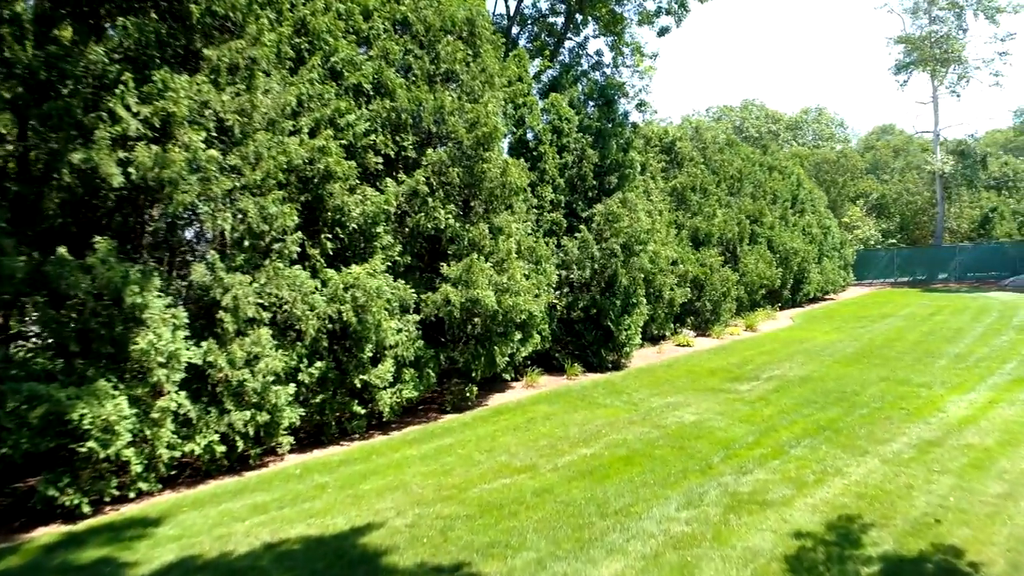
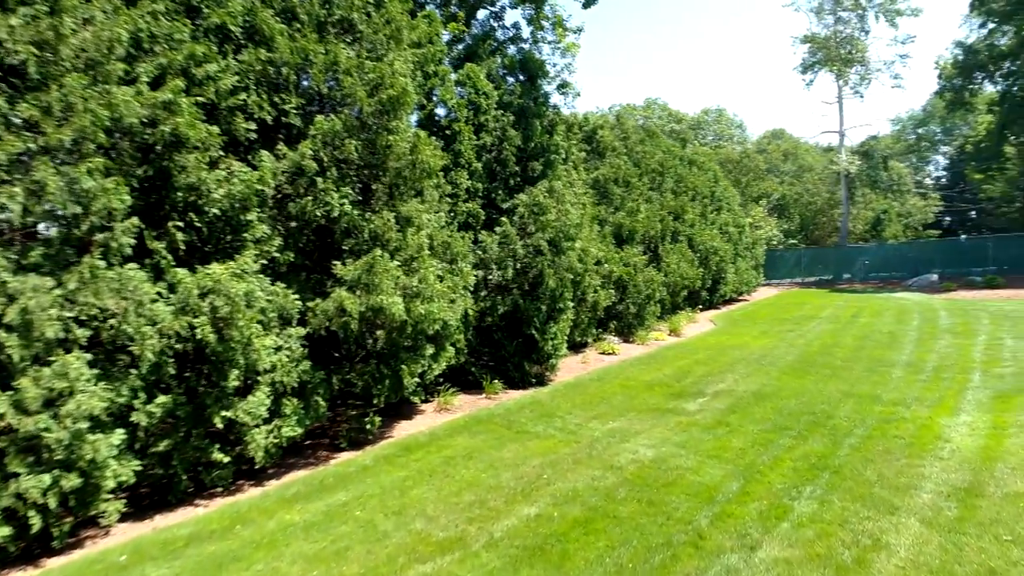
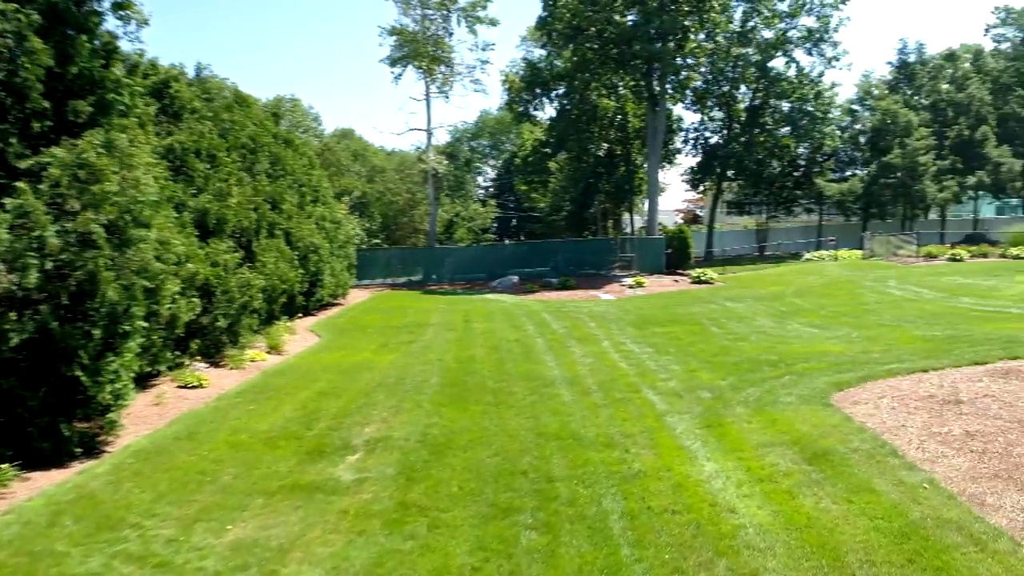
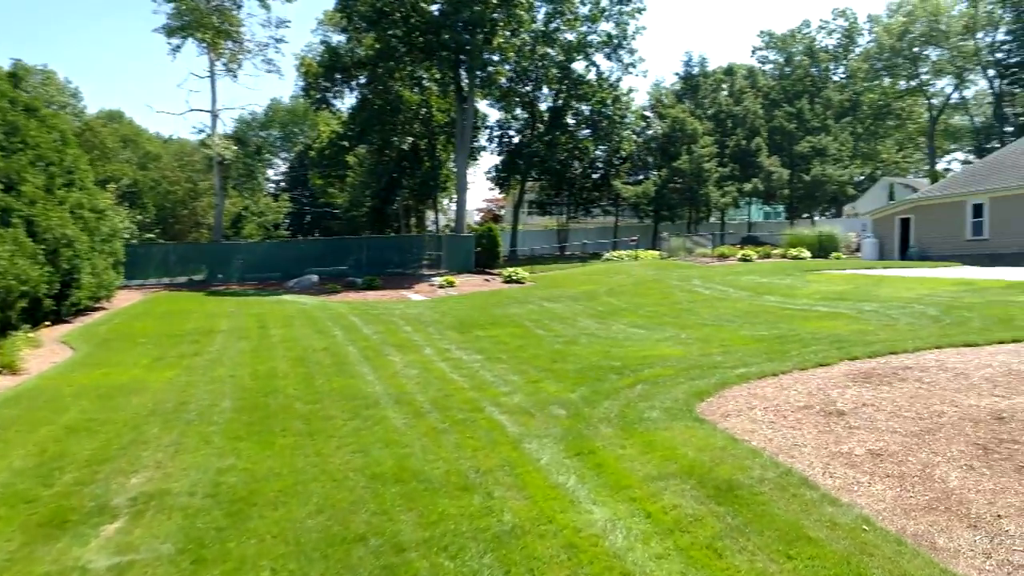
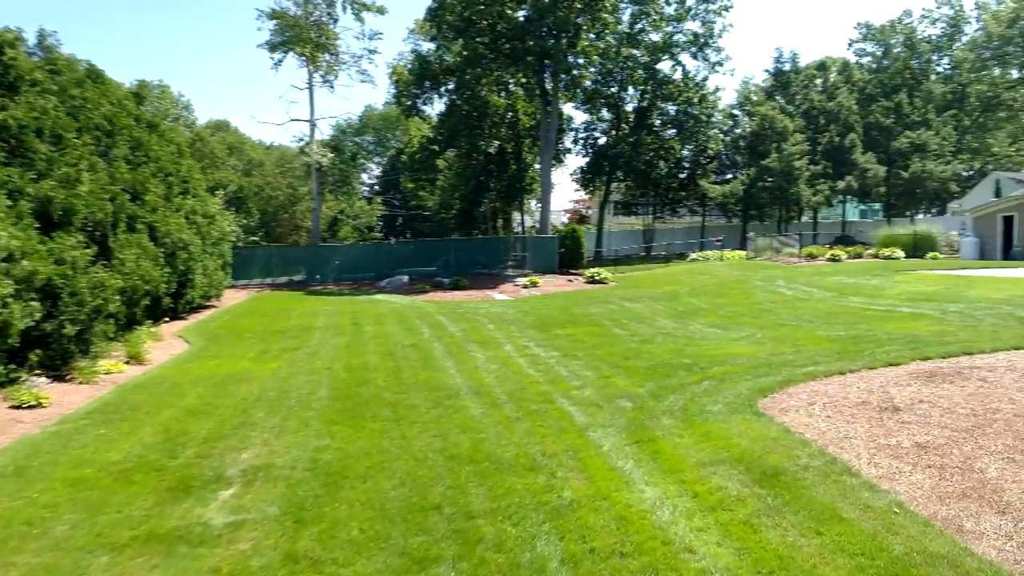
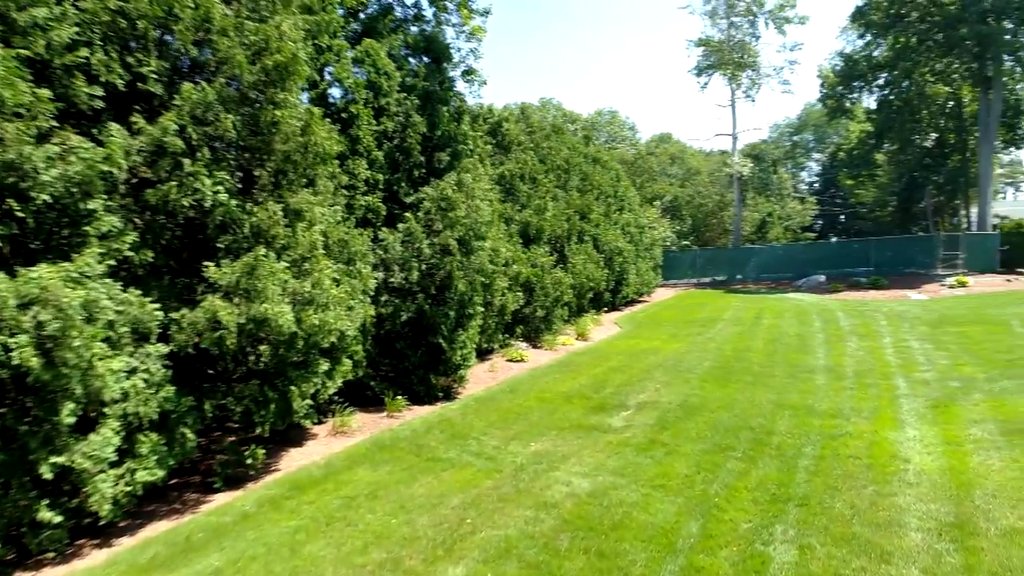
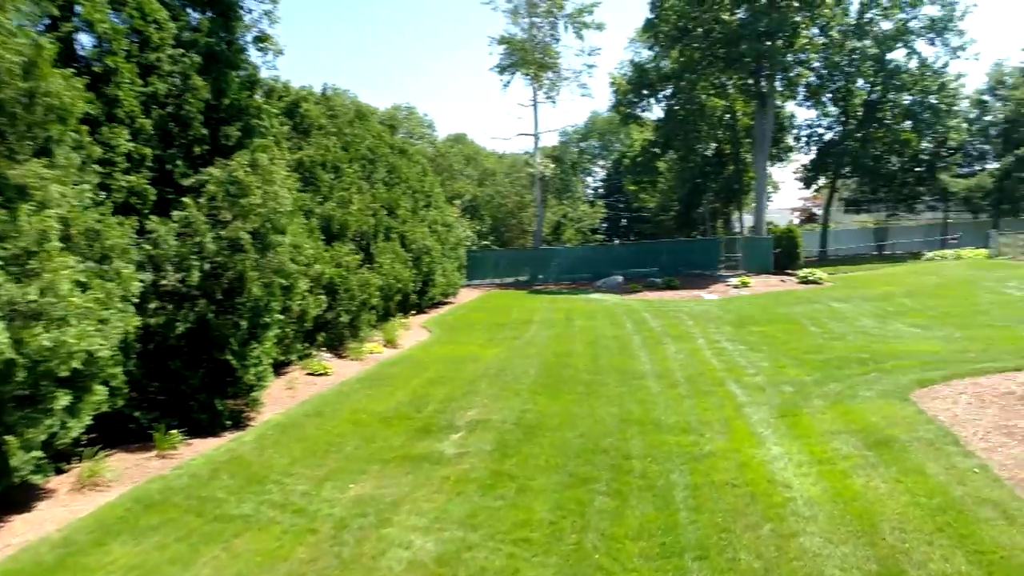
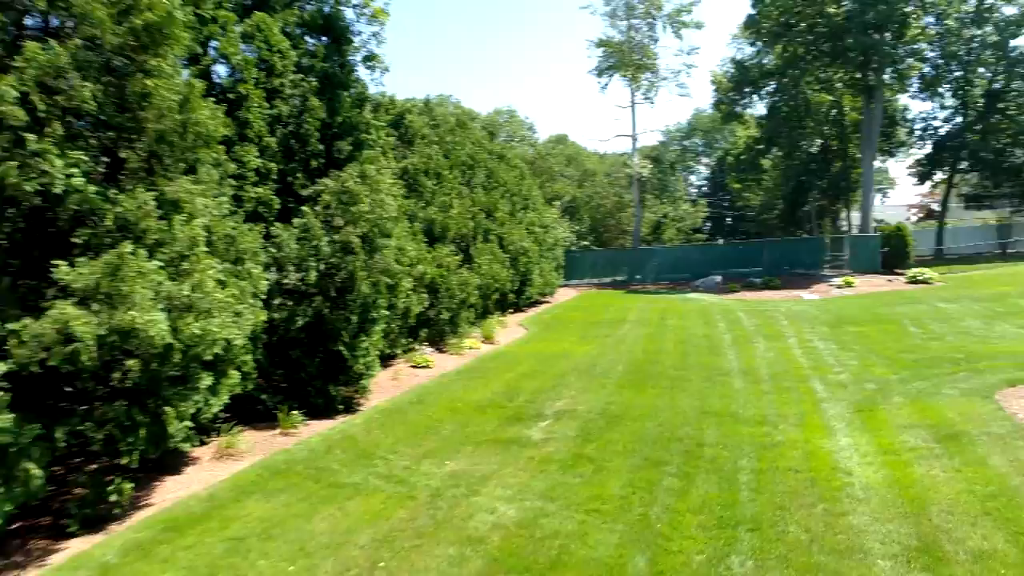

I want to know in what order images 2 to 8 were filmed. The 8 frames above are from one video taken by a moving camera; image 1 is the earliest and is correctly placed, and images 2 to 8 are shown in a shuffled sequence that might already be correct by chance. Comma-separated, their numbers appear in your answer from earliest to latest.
2, 6, 8, 7, 3, 5, 4
